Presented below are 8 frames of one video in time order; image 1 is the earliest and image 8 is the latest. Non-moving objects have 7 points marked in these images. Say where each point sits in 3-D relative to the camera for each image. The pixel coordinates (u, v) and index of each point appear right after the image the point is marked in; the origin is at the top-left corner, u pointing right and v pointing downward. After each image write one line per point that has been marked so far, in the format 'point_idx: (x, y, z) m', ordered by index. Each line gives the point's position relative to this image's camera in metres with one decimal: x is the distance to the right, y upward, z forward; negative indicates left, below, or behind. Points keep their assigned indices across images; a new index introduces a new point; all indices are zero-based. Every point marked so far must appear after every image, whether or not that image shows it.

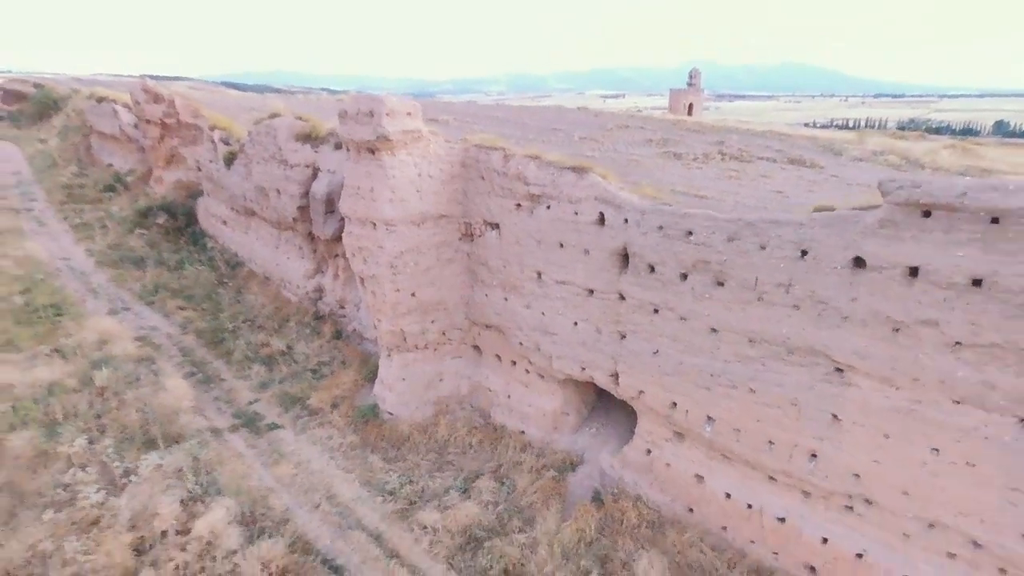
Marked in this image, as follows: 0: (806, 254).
0: (+2.2, +0.3, +4.6) m
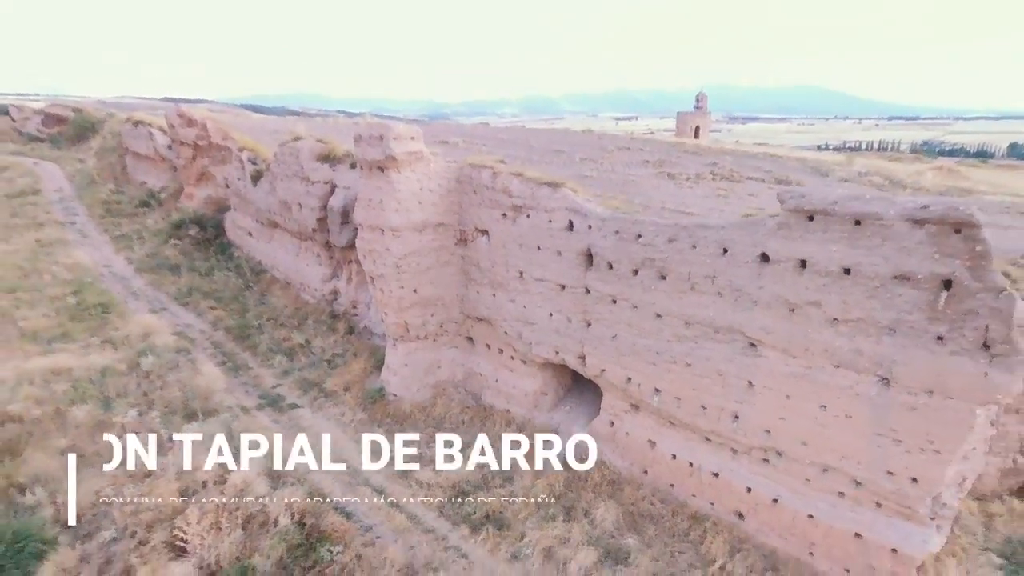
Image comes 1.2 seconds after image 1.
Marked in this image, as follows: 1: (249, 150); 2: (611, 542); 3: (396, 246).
0: (+1.9, +0.3, +5.7) m
1: (-6.0, +3.2, +14.2) m
2: (+1.0, -2.4, +6.1) m
3: (-1.5, +0.5, +7.9) m
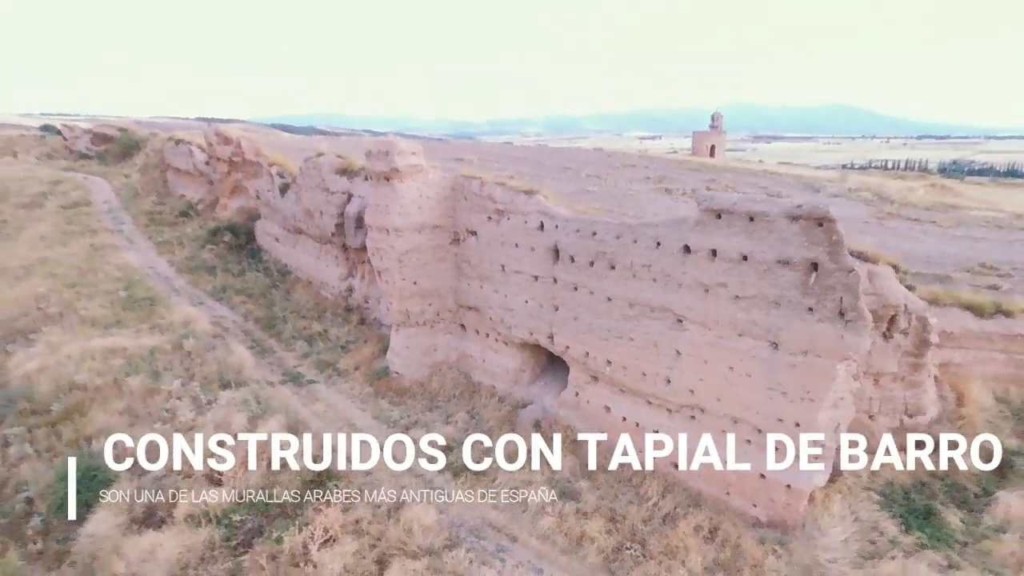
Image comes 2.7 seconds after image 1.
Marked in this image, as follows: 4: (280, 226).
0: (+1.6, +0.5, +7.0) m
1: (-6.0, +3.1, +15.9) m
2: (+0.6, -2.3, +7.3) m
3: (-1.7, +0.7, +9.3) m
4: (-5.5, +1.5, +14.6) m
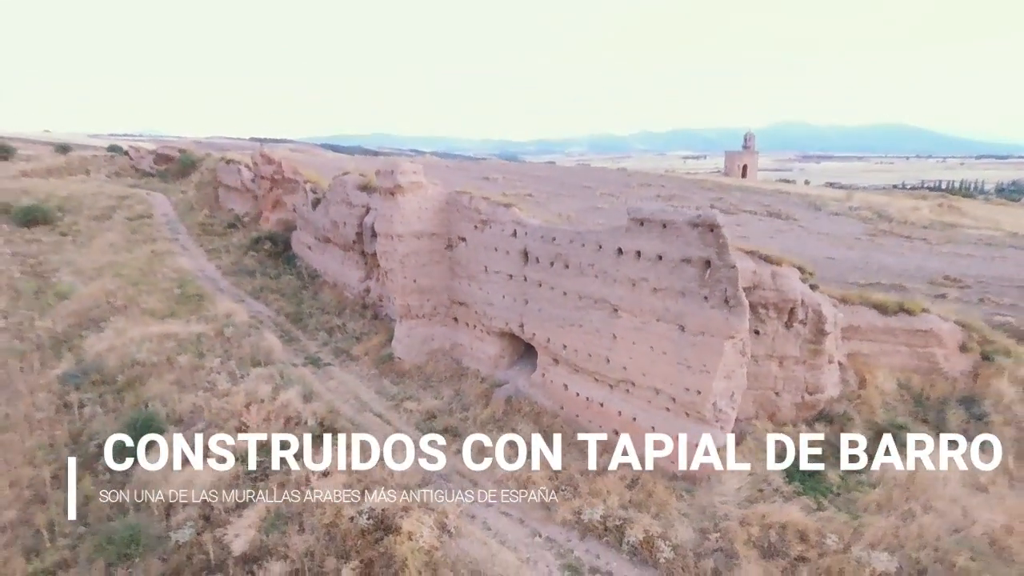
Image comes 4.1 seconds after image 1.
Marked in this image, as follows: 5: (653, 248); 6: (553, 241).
0: (+1.2, +0.6, +8.6) m
1: (-5.8, +3.1, +18.0) m
2: (+0.2, -2.2, +8.9) m
3: (-2.0, +0.7, +11.1) m
4: (-5.4, +1.4, +16.7) m
5: (+1.8, +0.5, +7.8) m
6: (+0.6, +0.7, +9.3) m
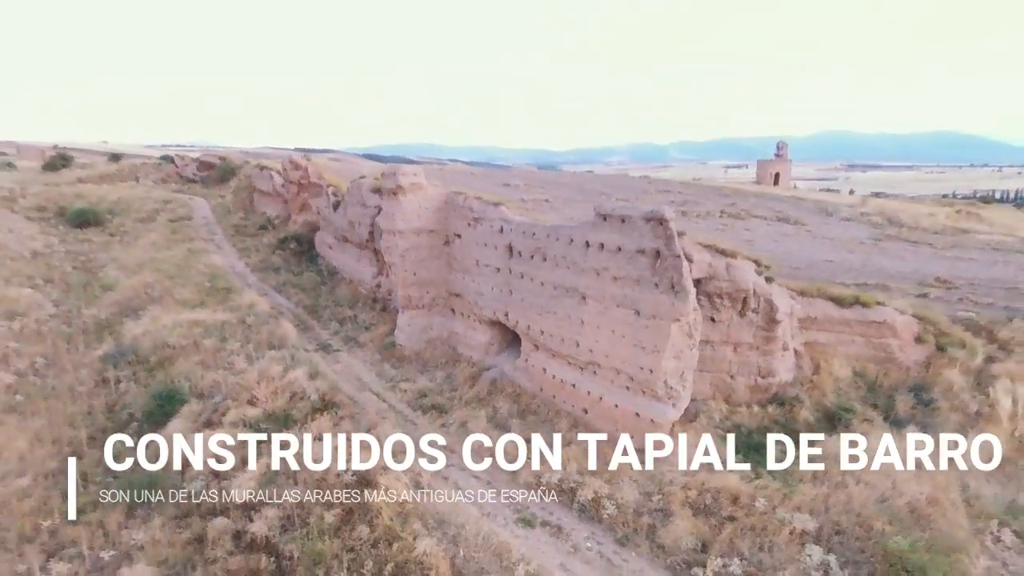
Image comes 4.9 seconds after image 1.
0: (+0.9, +0.7, +9.4) m
1: (-5.5, +3.2, +19.3) m
2: (-0.2, -2.1, +9.7) m
3: (-2.1, +0.9, +12.1) m
4: (-5.2, +1.5, +17.9) m
5: (+1.4, +0.7, +8.6) m
6: (+0.3, +0.9, +10.2) m
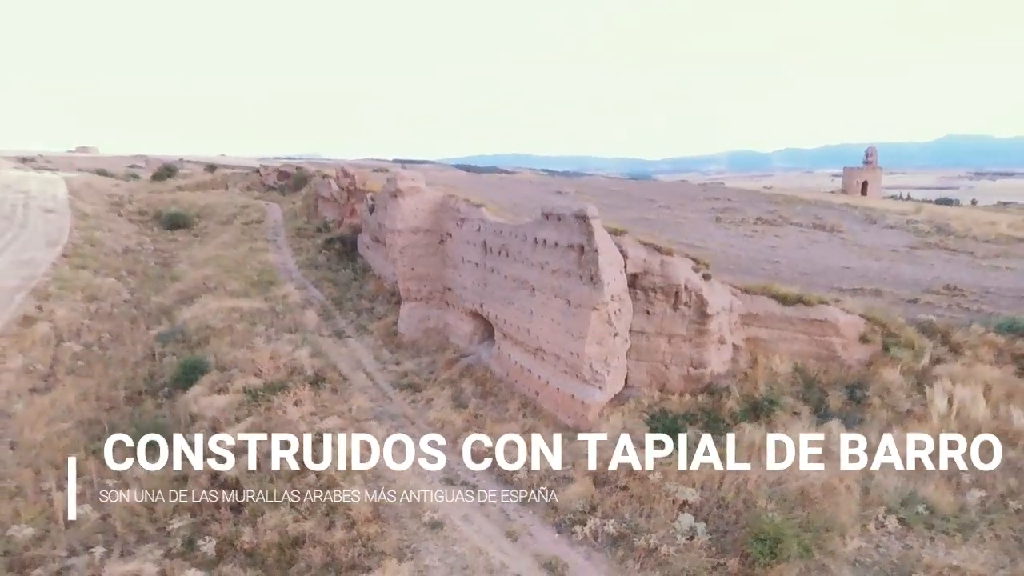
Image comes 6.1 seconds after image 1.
0: (+0.2, +0.8, +10.4) m
1: (-4.7, +3.2, +21.1) m
2: (-0.8, -1.9, +10.8) m
3: (-2.4, +1.0, +13.5) m
4: (-4.6, +1.6, +19.6) m
5: (+0.6, +0.8, +9.5) m
6: (-0.2, +1.0, +11.2) m
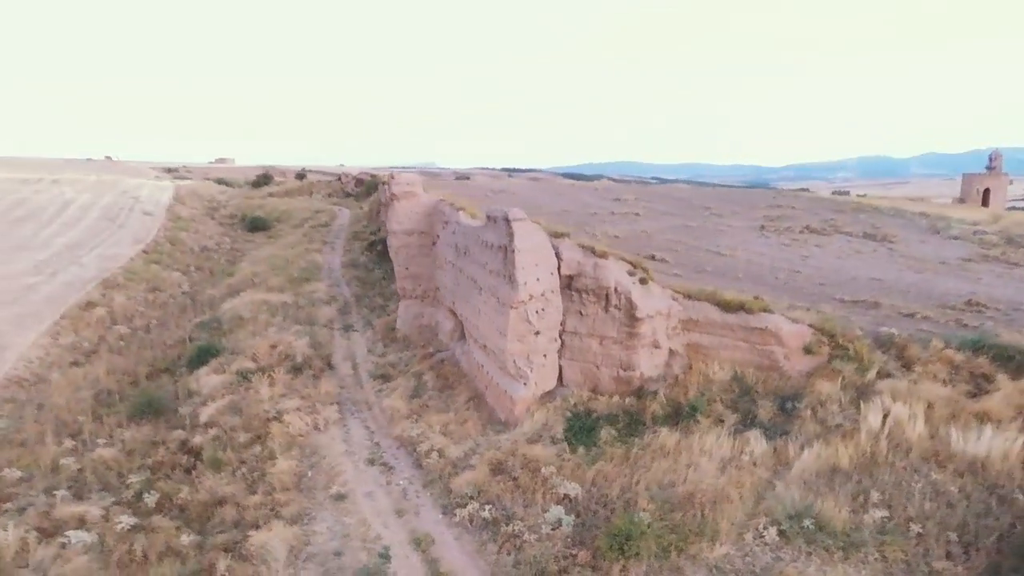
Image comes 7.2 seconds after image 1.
0: (-0.6, +0.8, +10.9) m
1: (-3.5, +3.2, +22.3) m
2: (-1.6, -1.9, +11.5) m
3: (-2.6, +1.0, +14.4) m
4: (-3.7, +1.6, +20.8) m
5: (-0.3, +0.8, +10.0) m
6: (-0.9, +1.0, +11.8) m
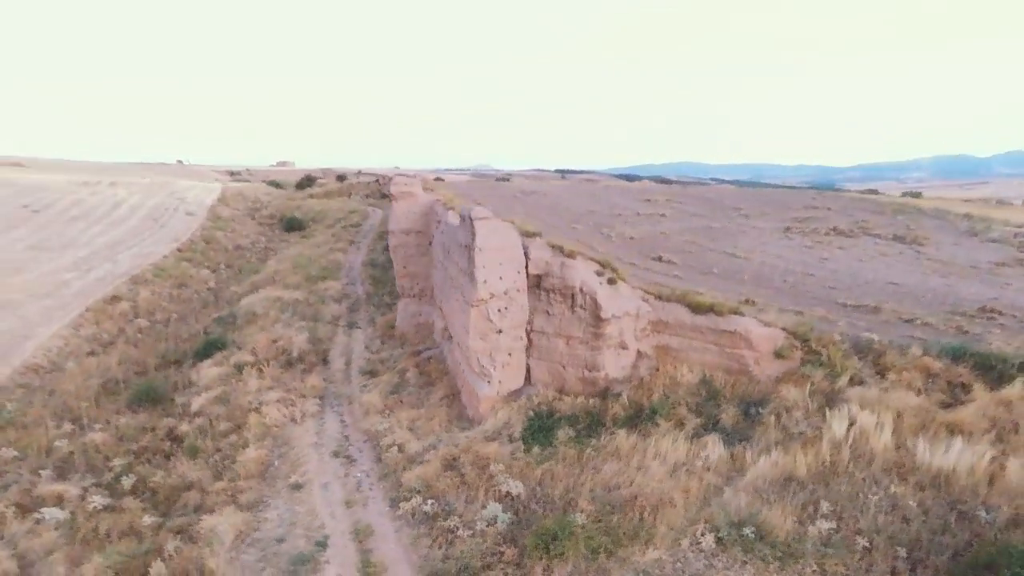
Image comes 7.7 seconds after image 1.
0: (-1.0, +0.9, +11.0) m
1: (-2.9, +3.3, +22.6) m
2: (-2.0, -1.8, +11.7) m
3: (-2.7, +1.1, +14.7) m
4: (-3.3, +1.7, +21.2) m
5: (-0.8, +0.8, +10.1) m
6: (-1.2, +1.0, +11.9) m
